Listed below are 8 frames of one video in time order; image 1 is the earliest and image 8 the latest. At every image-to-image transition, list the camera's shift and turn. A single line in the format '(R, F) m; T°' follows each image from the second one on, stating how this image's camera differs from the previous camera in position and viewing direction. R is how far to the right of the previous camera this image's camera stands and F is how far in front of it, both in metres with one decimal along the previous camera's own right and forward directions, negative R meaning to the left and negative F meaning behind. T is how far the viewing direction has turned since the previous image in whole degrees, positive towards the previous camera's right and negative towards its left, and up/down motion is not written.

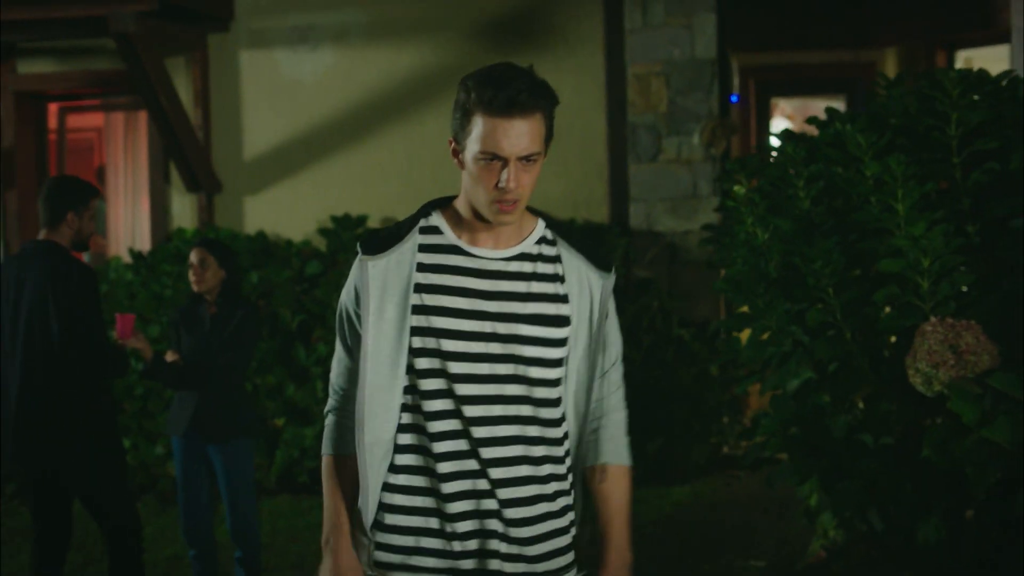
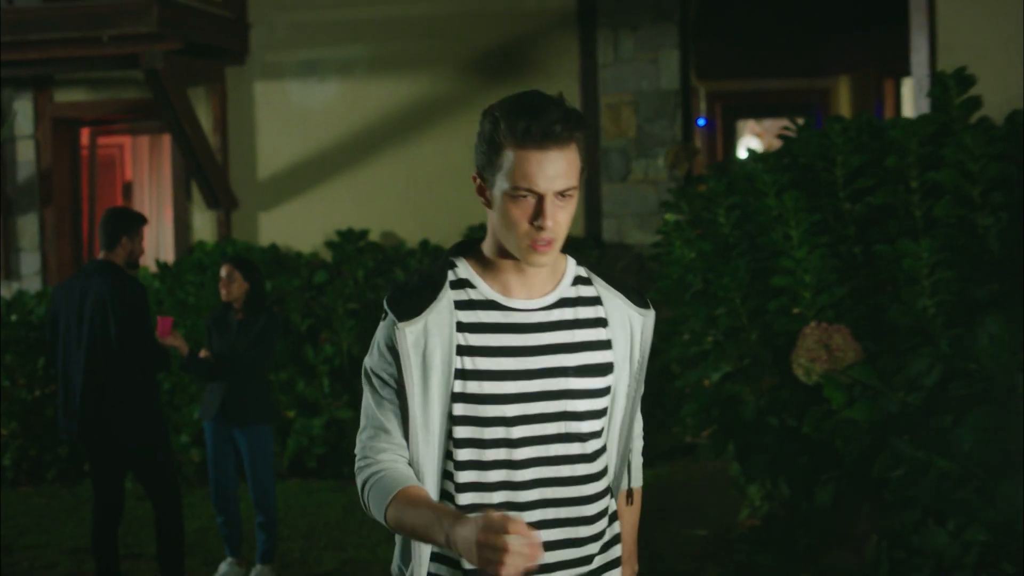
(+0.1, -1.1) m; 0°
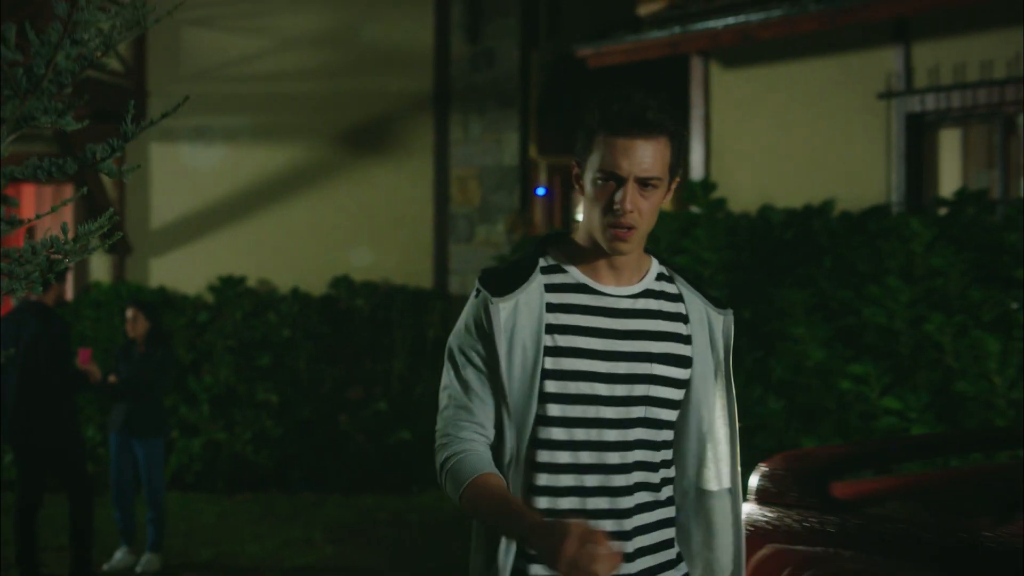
(+0.1, -1.6) m; +4°
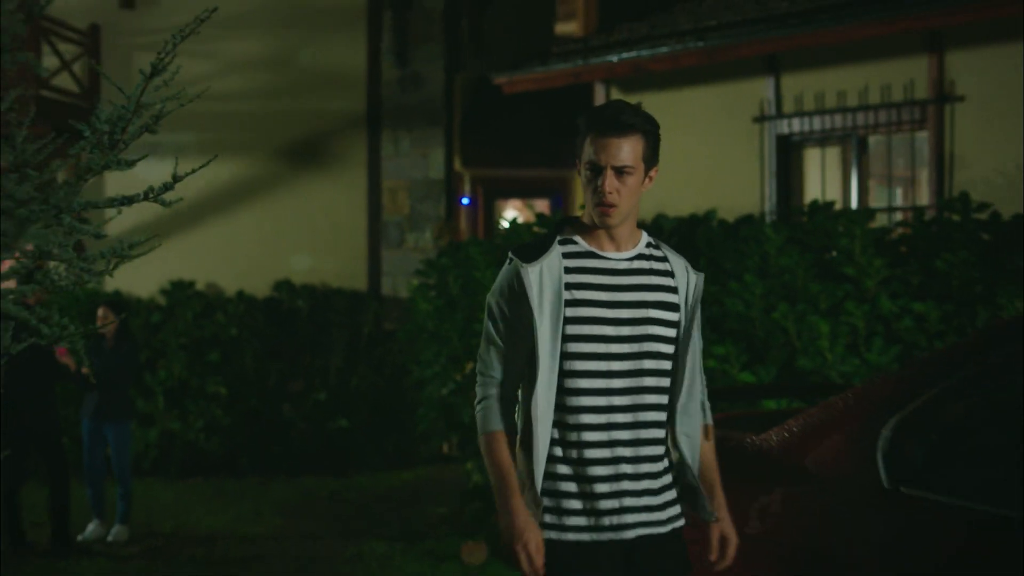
(0.0, -1.2) m; +2°
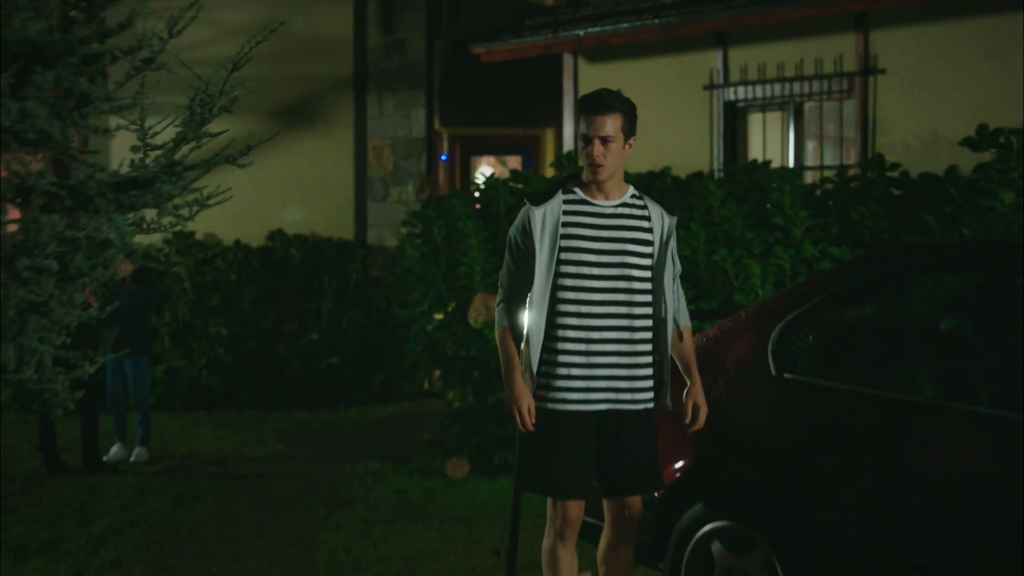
(-0.1, -1.1) m; +1°
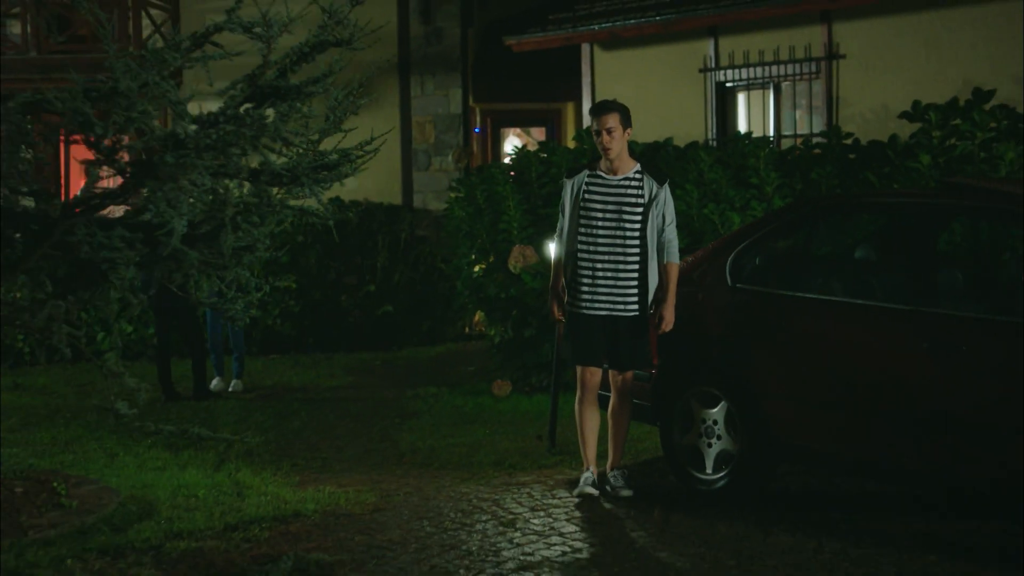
(-0.1, -2.1) m; -1°
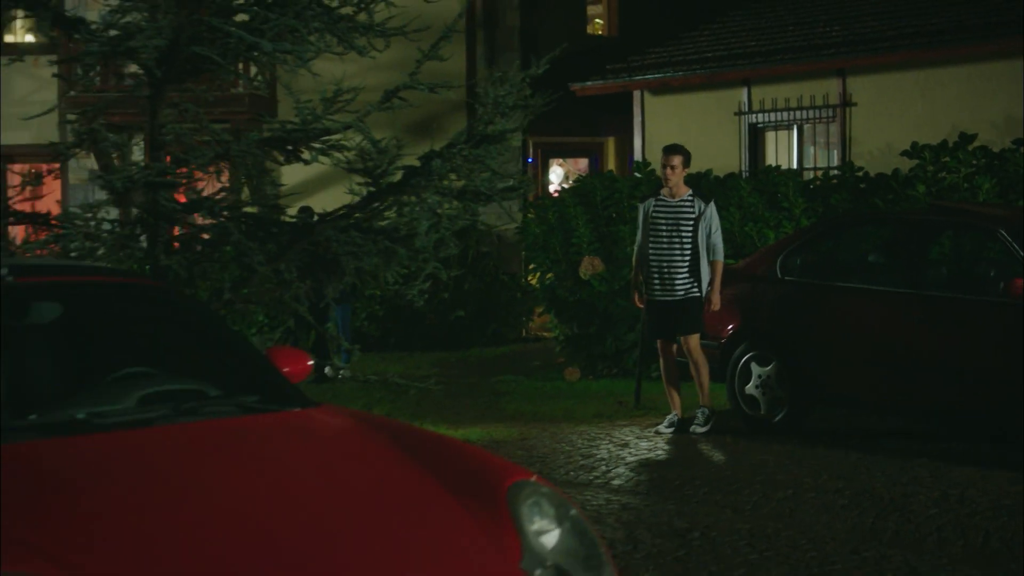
(-0.6, -2.4) m; 0°
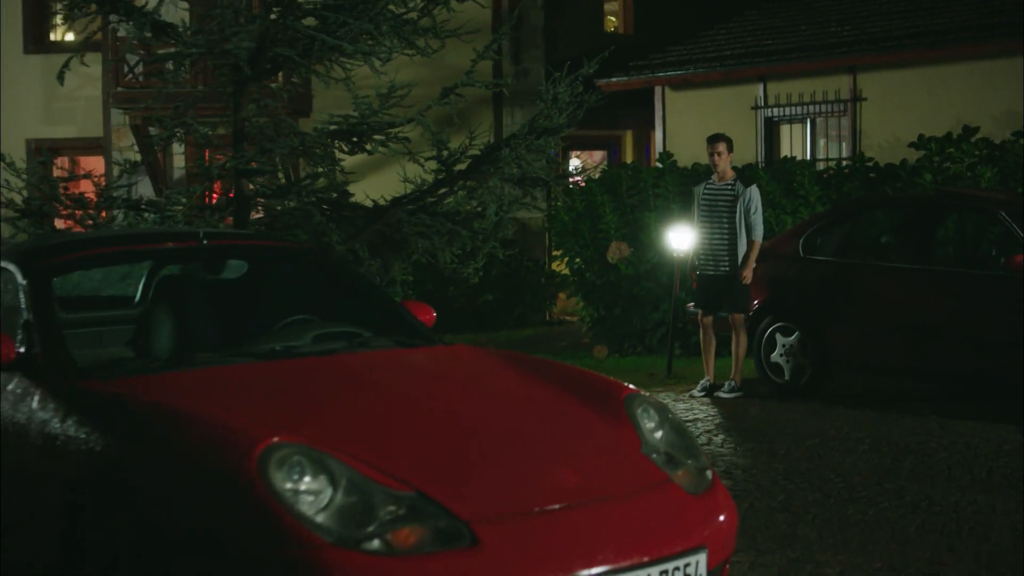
(-0.3, -1.0) m; 0°
